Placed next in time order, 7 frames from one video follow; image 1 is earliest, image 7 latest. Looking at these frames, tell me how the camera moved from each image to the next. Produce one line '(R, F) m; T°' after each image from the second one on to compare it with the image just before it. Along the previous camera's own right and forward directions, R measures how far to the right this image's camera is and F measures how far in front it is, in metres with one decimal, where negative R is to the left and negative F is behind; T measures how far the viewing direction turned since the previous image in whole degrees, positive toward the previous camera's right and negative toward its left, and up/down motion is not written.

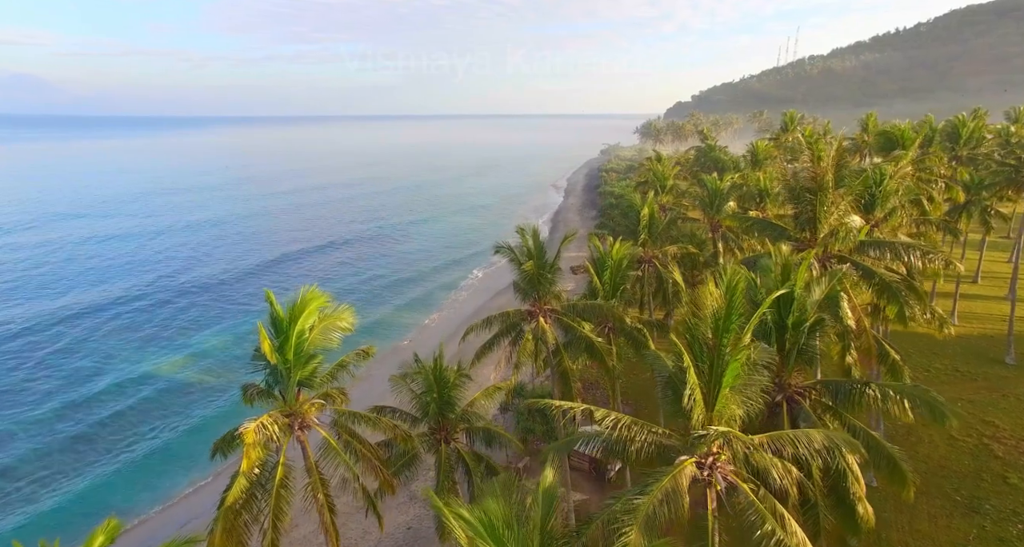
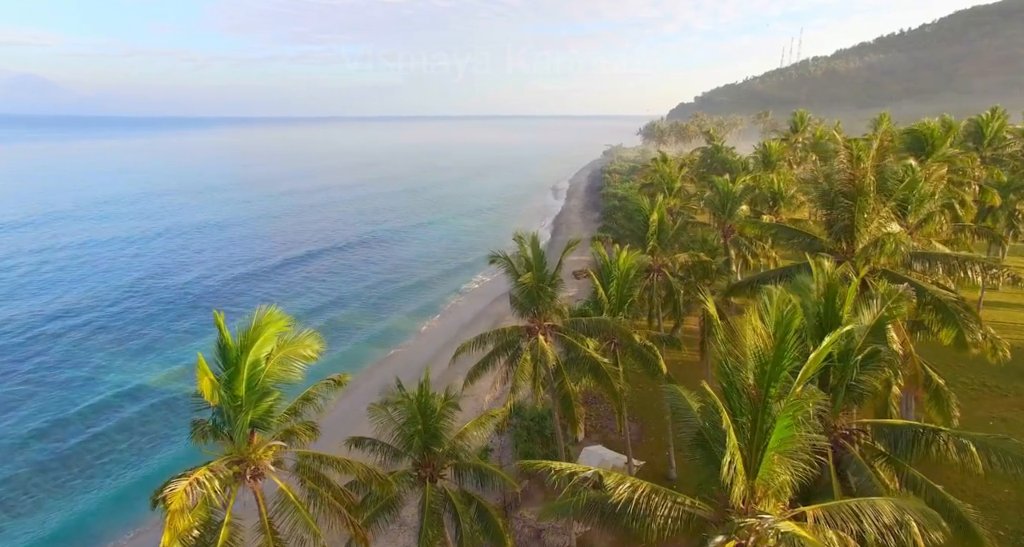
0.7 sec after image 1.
(+0.1, +1.5) m; 0°
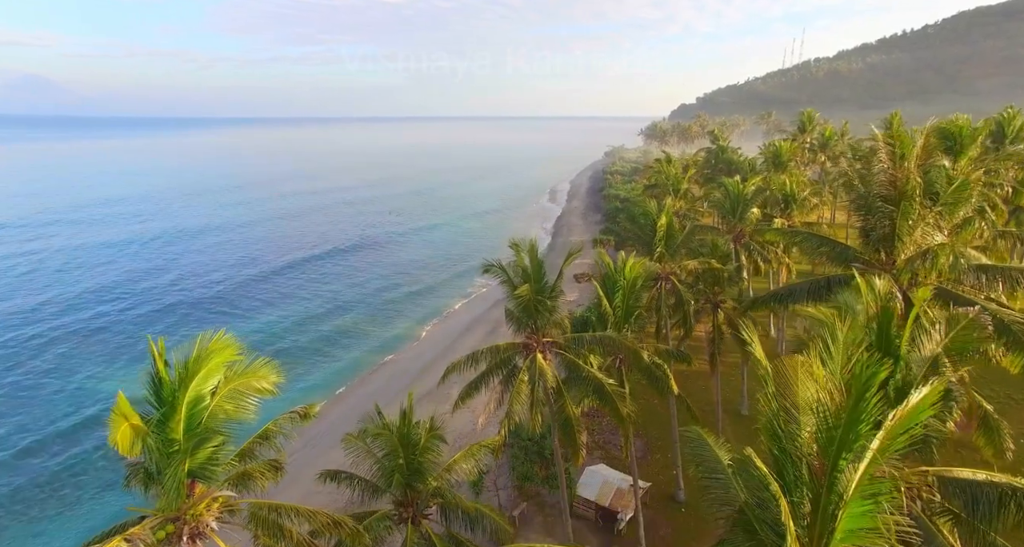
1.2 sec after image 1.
(+0.1, +1.3) m; 0°
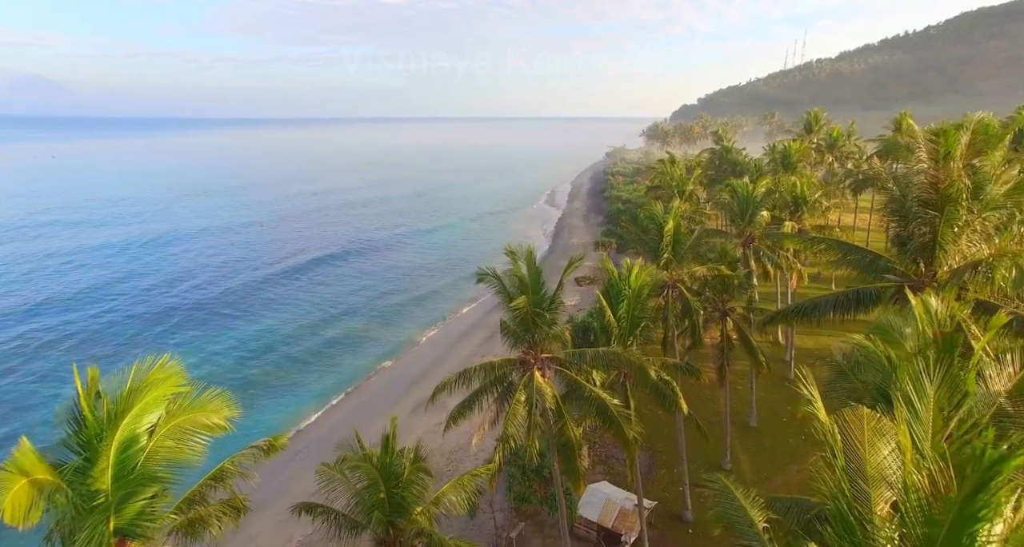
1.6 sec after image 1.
(+0.1, +1.0) m; 0°
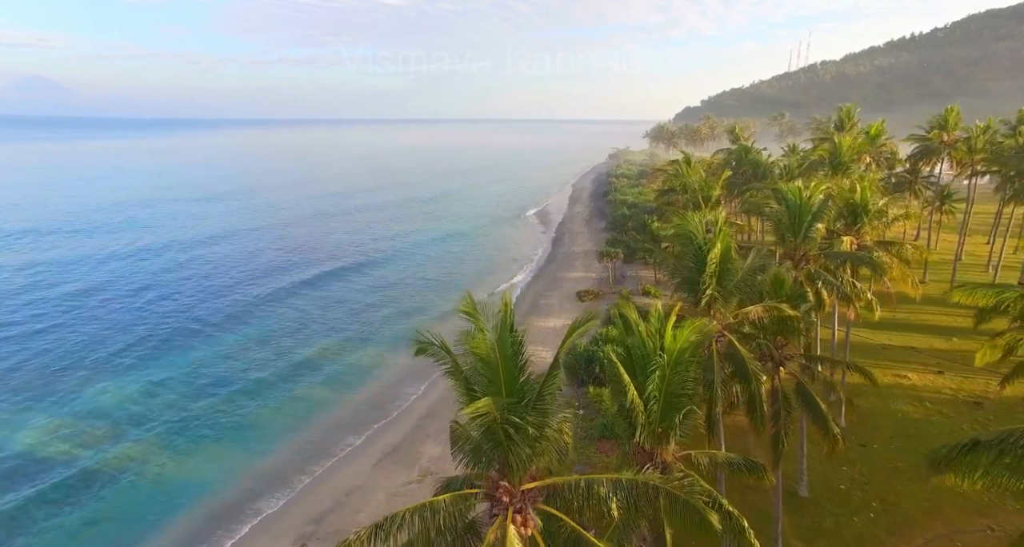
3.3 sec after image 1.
(+0.5, +5.0) m; 0°
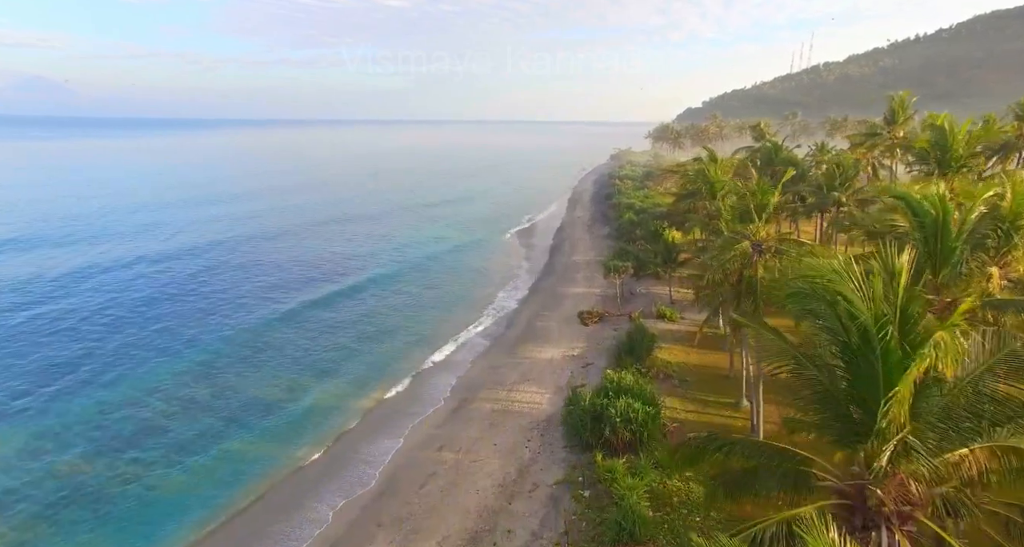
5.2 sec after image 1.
(+0.6, +6.4) m; 0°
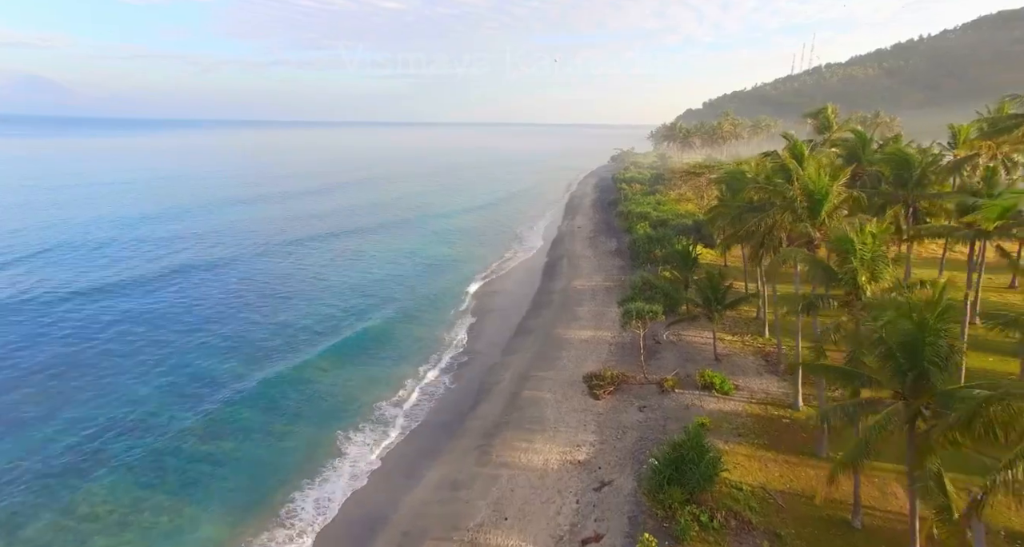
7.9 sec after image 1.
(+1.0, +11.4) m; 0°
